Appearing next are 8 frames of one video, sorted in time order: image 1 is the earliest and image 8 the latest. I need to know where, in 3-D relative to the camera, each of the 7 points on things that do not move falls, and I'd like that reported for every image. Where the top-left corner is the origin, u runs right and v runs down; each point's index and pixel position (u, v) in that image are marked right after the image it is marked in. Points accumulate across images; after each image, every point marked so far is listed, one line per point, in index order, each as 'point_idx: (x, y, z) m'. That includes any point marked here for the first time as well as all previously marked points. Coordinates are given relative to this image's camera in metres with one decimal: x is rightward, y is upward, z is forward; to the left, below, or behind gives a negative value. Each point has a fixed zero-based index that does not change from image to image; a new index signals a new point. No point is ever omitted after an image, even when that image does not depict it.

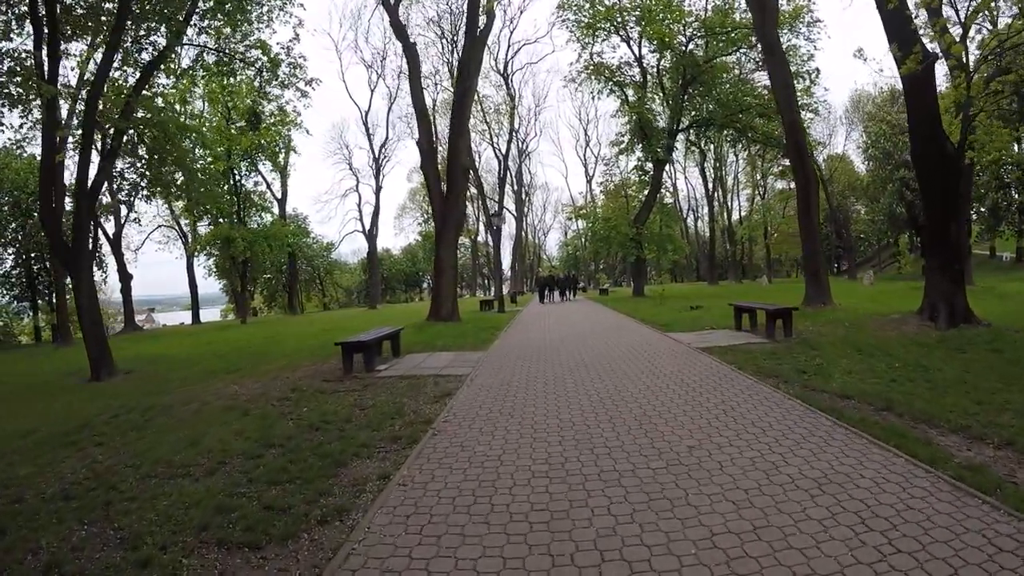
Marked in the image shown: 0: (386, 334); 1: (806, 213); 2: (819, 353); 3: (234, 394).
0: (-2.1, -0.7, +9.6) m
1: (+7.0, +1.8, +14.0) m
2: (+4.5, -1.0, +8.7) m
3: (-3.9, -1.5, +8.2) m
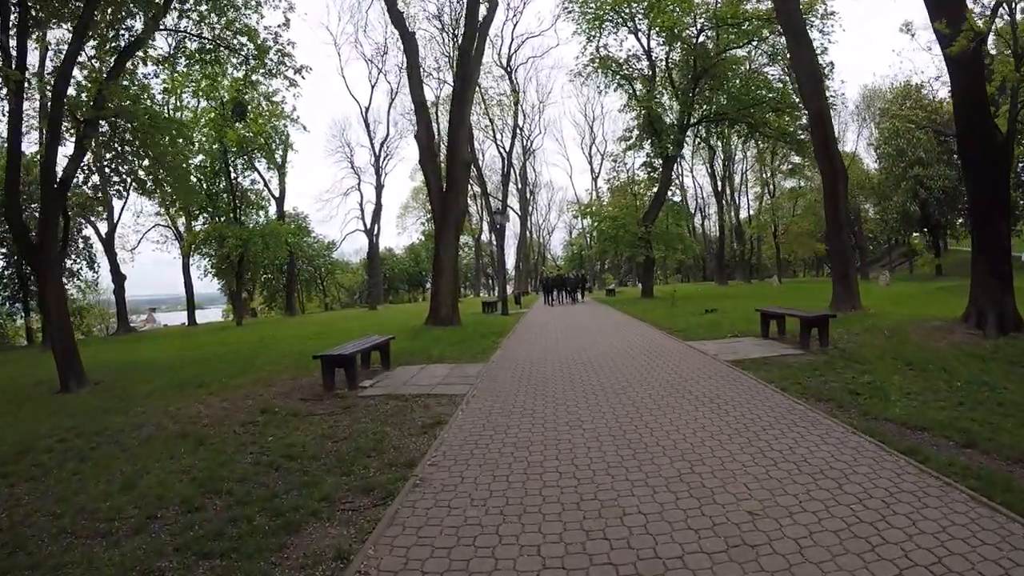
0: (-2.0, -0.8, +8.5) m
1: (+7.1, +1.7, +12.9) m
2: (+4.5, -1.0, +7.6) m
3: (-3.8, -1.6, +7.2) m
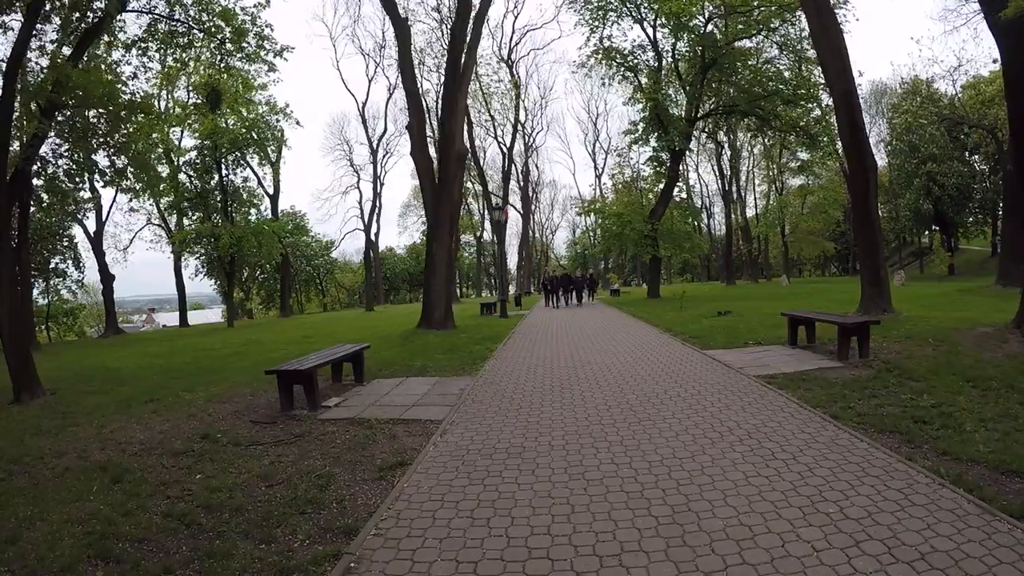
0: (-2.1, -0.8, +7.4) m
1: (+7.0, +1.7, +11.7) m
2: (+4.4, -1.1, +6.4) m
3: (-3.9, -1.6, +6.1) m
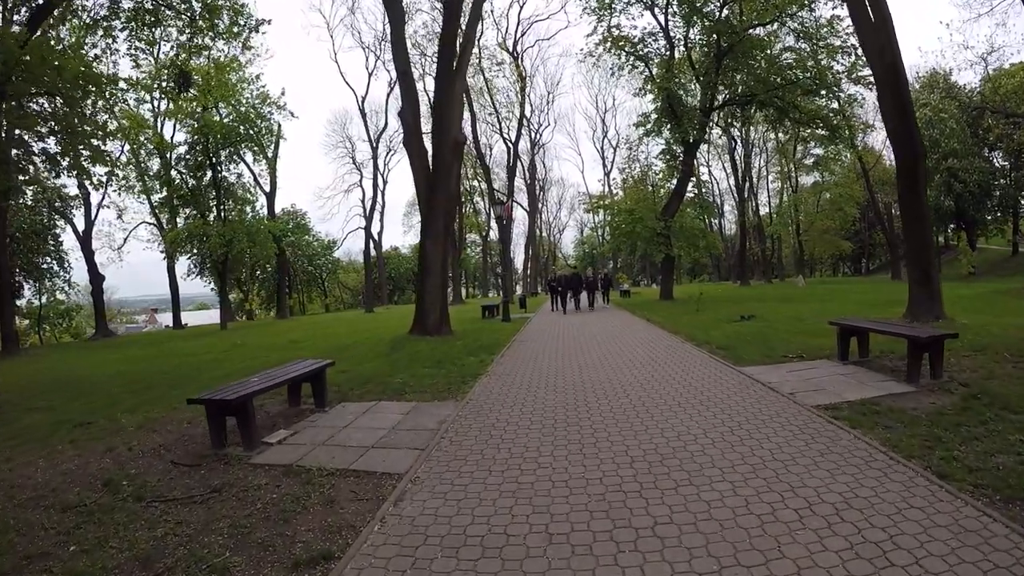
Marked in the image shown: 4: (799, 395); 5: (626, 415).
0: (-2.2, -0.9, +6.0) m
1: (+7.0, +1.7, +10.3) m
2: (+4.3, -1.1, +5.0) m
3: (-4.0, -1.7, +4.7) m
4: (+2.8, -1.1, +5.7) m
5: (+1.1, -1.2, +5.6) m
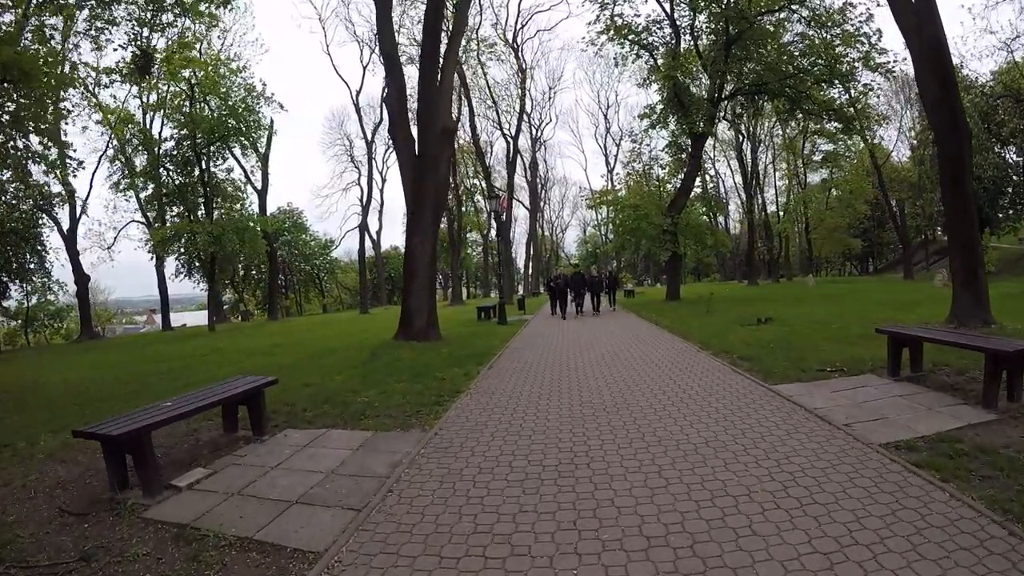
0: (-2.4, -0.9, +4.9) m
1: (+6.8, +1.7, +9.0) m
2: (+4.1, -1.1, +3.8) m
3: (-4.2, -1.7, +3.6) m
4: (+2.6, -1.1, +4.5) m
5: (+0.9, -1.3, +4.4) m
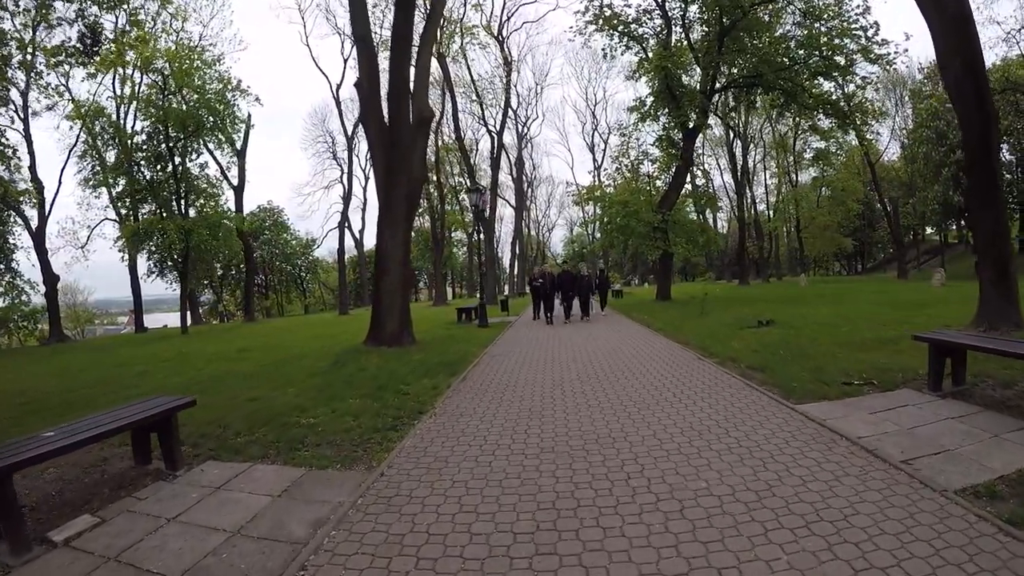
0: (-2.6, -0.9, +3.8) m
1: (+6.5, +1.7, +8.2) m
2: (+3.9, -1.1, +2.9) m
3: (-4.4, -1.7, +2.5) m
4: (+2.4, -1.1, +3.6) m
5: (+0.7, -1.2, +3.5) m
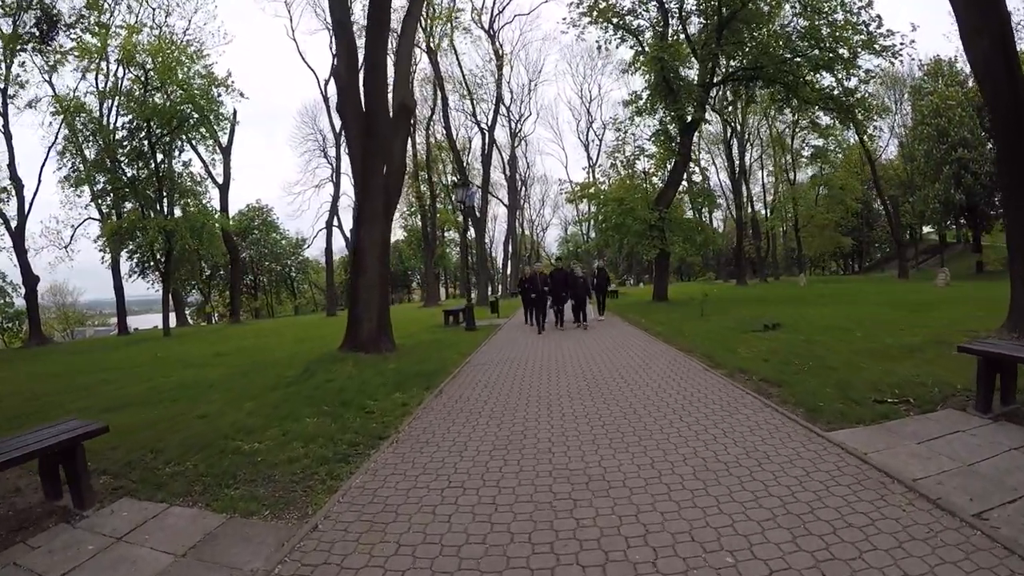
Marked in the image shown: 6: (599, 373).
0: (-2.7, -0.9, +3.1) m
1: (+6.3, +1.7, +7.4) m
2: (+3.8, -1.1, +2.1) m
3: (-4.5, -1.8, +1.7) m
4: (+2.3, -1.1, +2.8) m
5: (+0.5, -1.3, +2.7) m
6: (+1.0, -1.0, +7.1) m
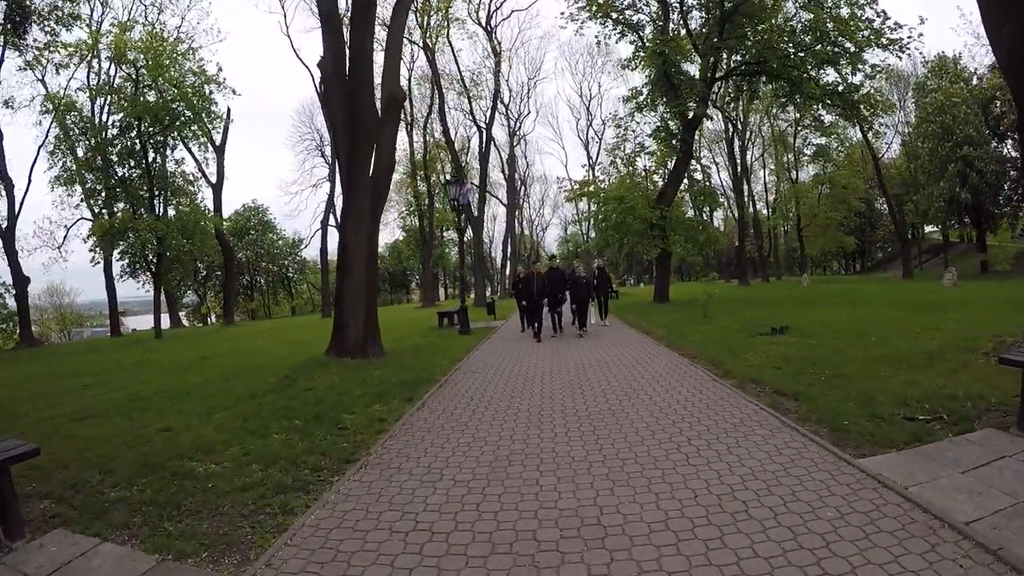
0: (-2.9, -1.0, +2.6) m
1: (+6.2, +1.6, +6.9) m
2: (+3.7, -1.2, +1.6) m
3: (-4.6, -1.8, +1.2) m
4: (+2.2, -1.1, +2.3) m
5: (+0.4, -1.3, +2.2) m
6: (+0.9, -1.0, +6.6) m
